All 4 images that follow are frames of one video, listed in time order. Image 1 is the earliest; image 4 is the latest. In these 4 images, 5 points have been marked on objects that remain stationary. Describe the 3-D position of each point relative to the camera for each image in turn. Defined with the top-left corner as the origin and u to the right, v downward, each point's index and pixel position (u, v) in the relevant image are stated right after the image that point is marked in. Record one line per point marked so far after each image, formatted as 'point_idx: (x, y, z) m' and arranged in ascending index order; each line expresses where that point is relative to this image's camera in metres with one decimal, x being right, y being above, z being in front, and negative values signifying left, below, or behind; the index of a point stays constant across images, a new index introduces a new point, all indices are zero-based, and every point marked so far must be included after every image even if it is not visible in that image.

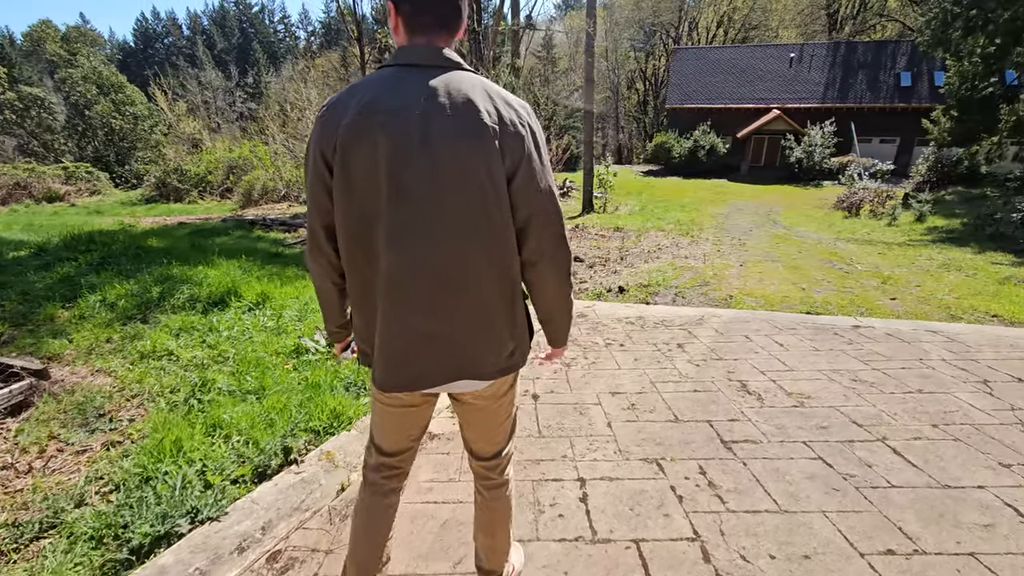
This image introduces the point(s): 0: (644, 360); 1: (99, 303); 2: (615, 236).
0: (+0.9, -0.5, +3.4) m
1: (-3.1, -0.1, +3.9) m
2: (+2.3, +1.1, +11.3) m
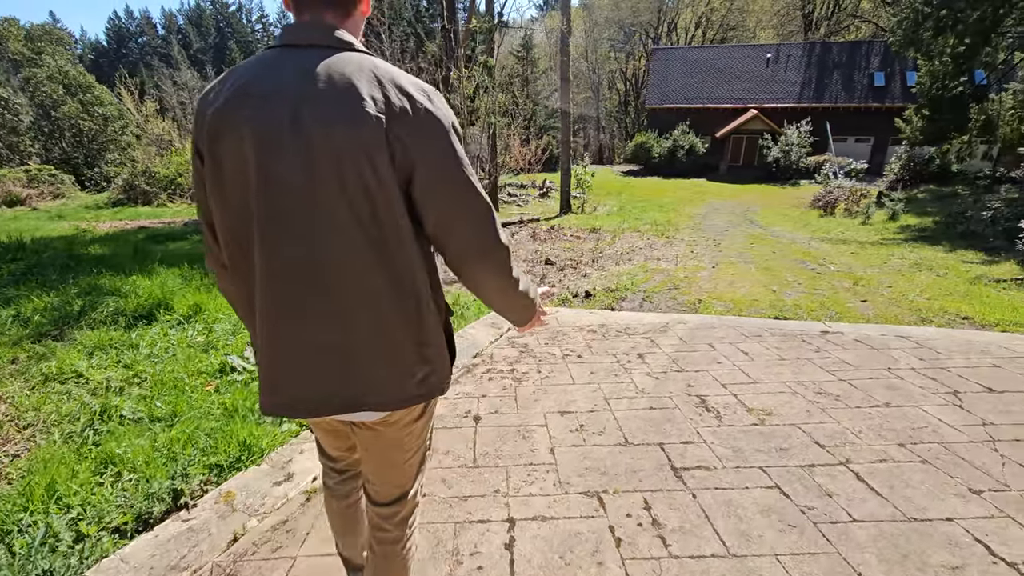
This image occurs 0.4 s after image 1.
0: (+0.5, -0.5, +3.2) m
1: (-3.5, -0.2, +3.6) m
2: (+1.7, +1.1, +11.1) m
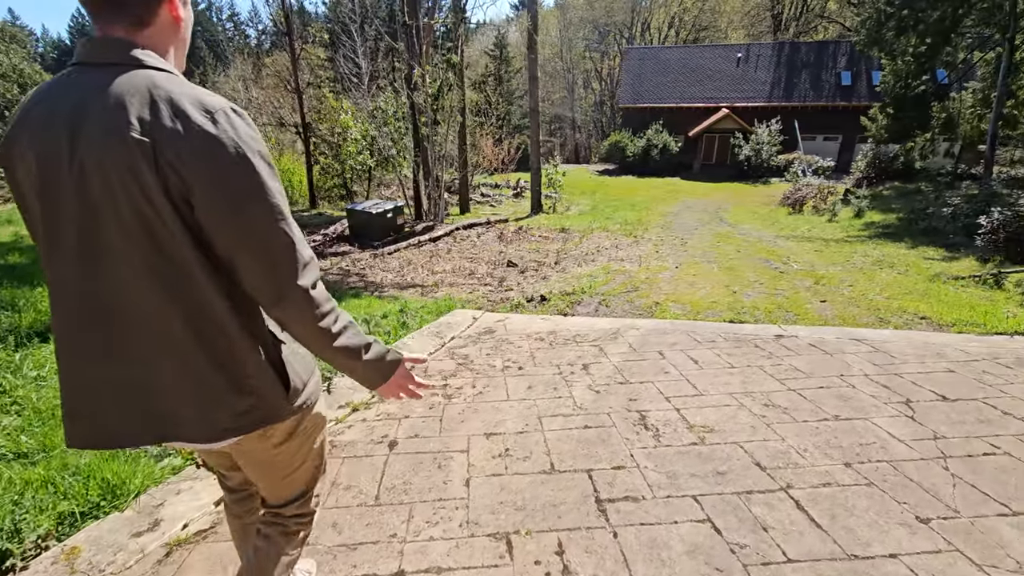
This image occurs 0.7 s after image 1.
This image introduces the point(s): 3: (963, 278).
0: (+0.2, -0.6, +3.0) m
1: (-3.9, -0.3, +3.2) m
2: (+1.0, +1.1, +10.9) m
3: (+5.2, +0.1, +5.9) m
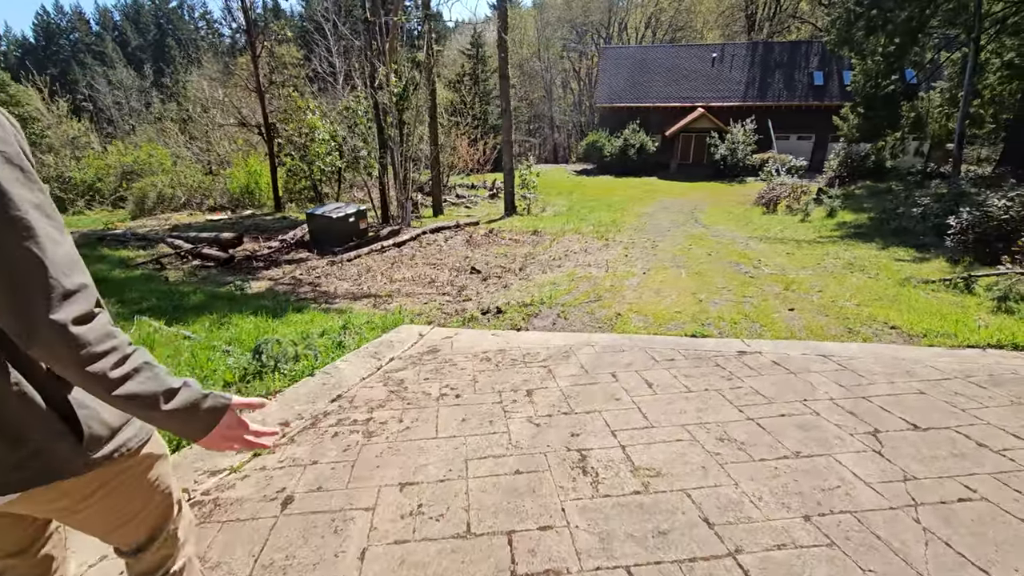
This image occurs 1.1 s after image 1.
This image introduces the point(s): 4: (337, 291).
0: (-0.2, -0.7, +2.7) m
1: (-4.2, -0.5, +2.7) m
2: (+0.4, +1.0, +10.6) m
3: (+4.7, +0.1, +5.7) m
4: (-2.2, 0.0, +6.5) m
